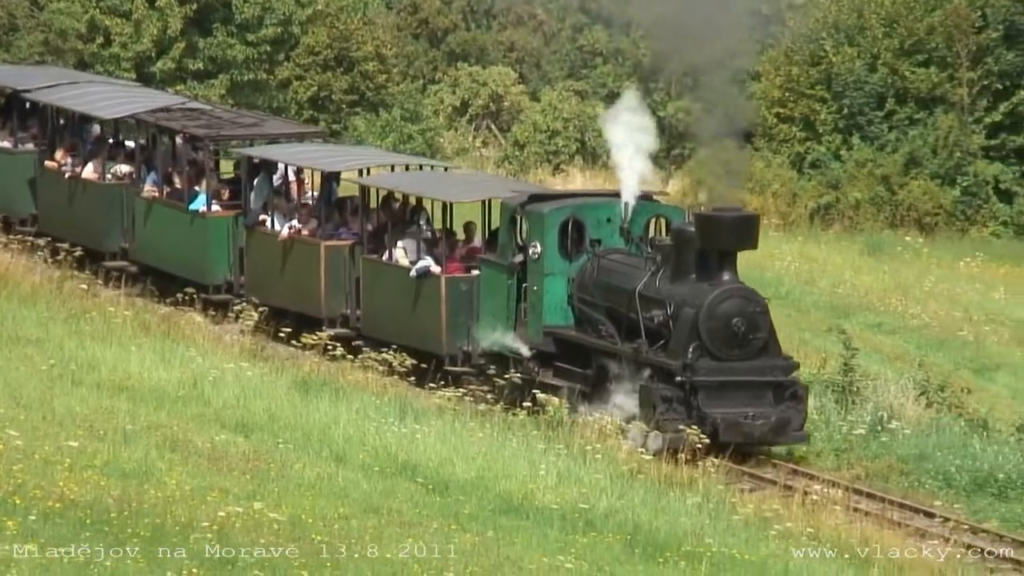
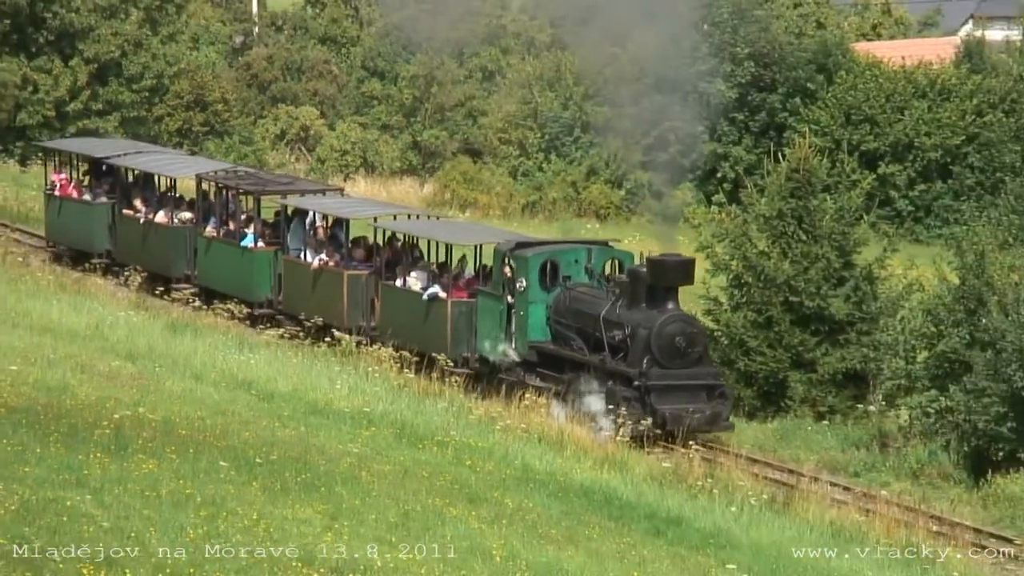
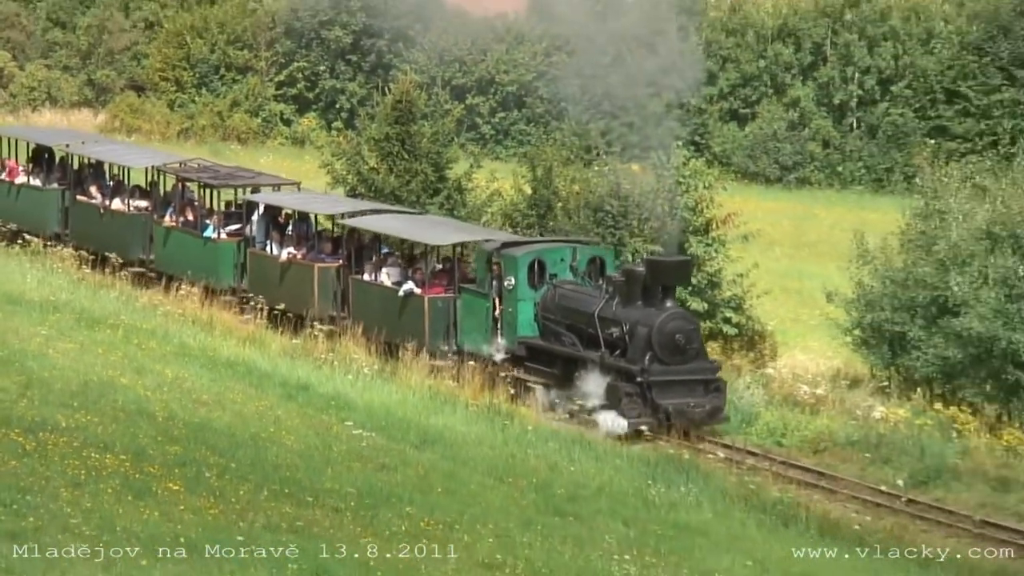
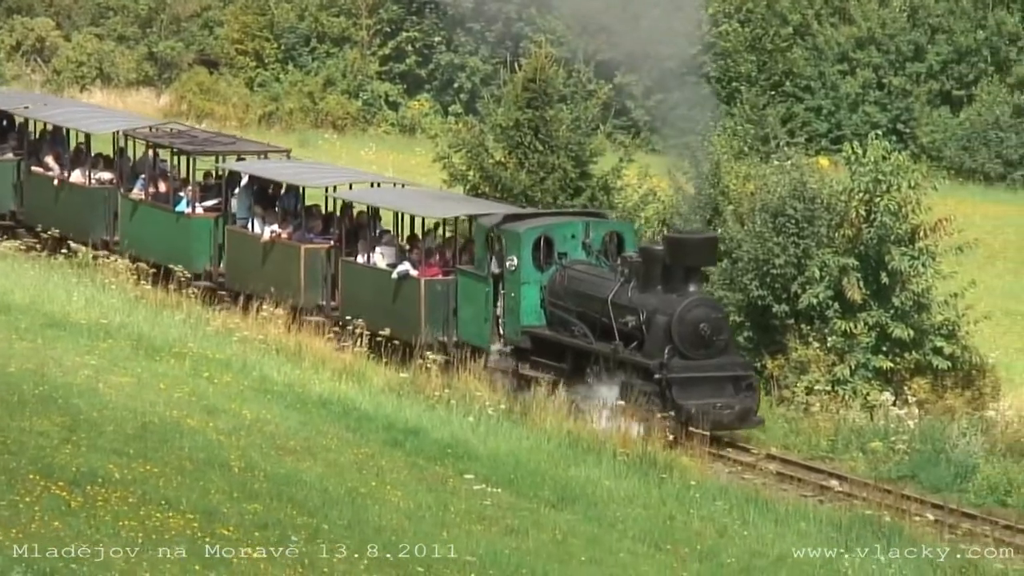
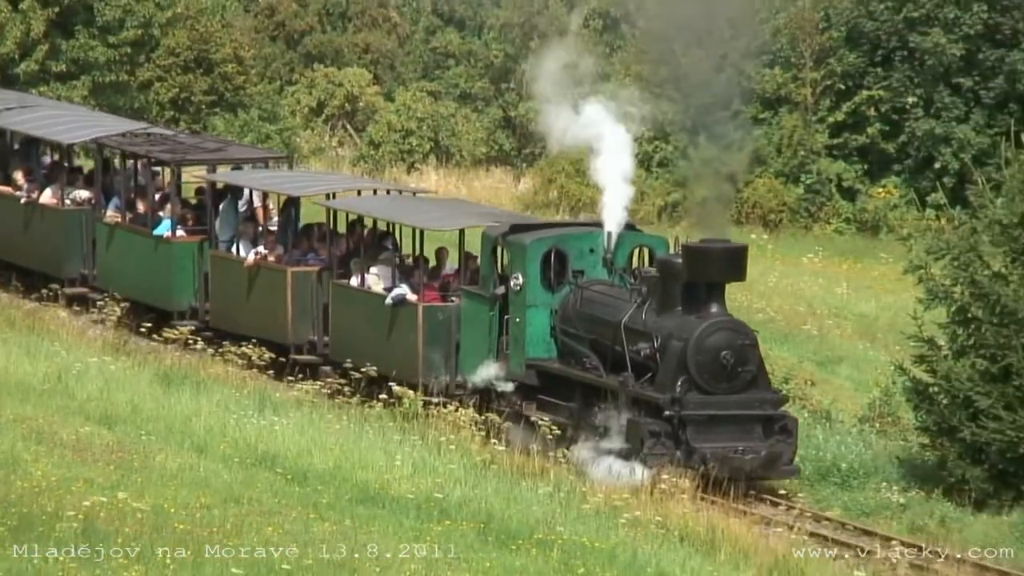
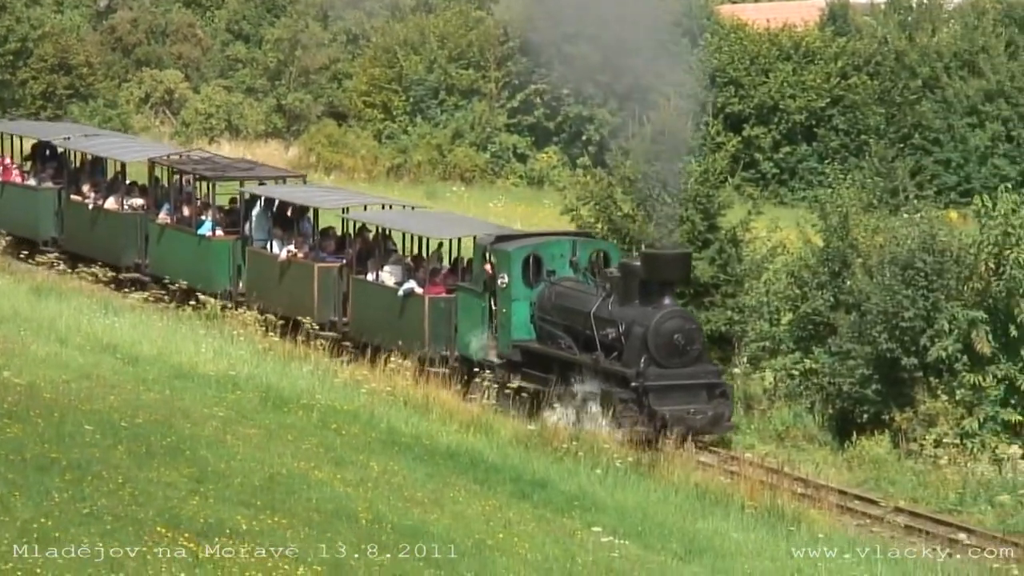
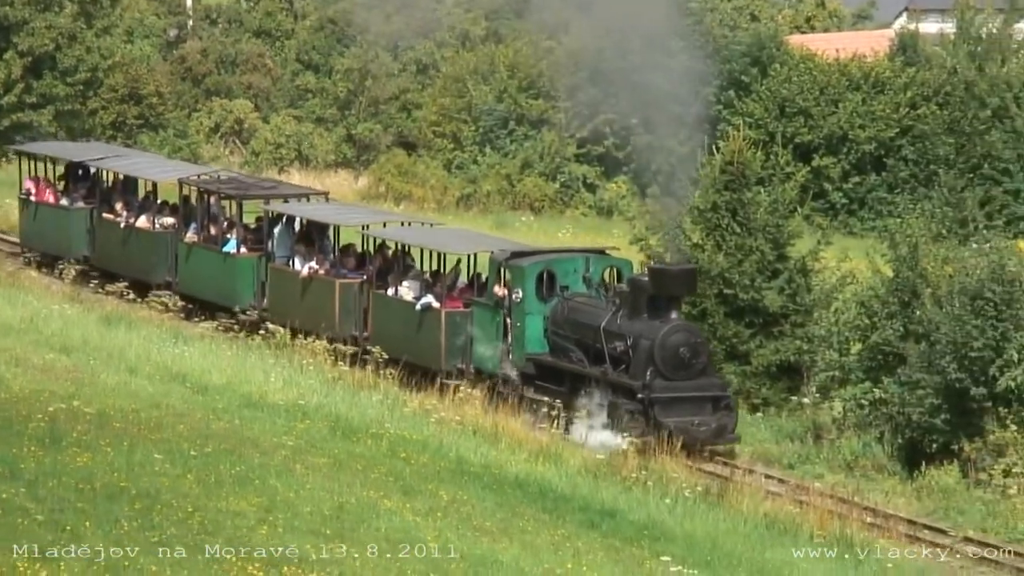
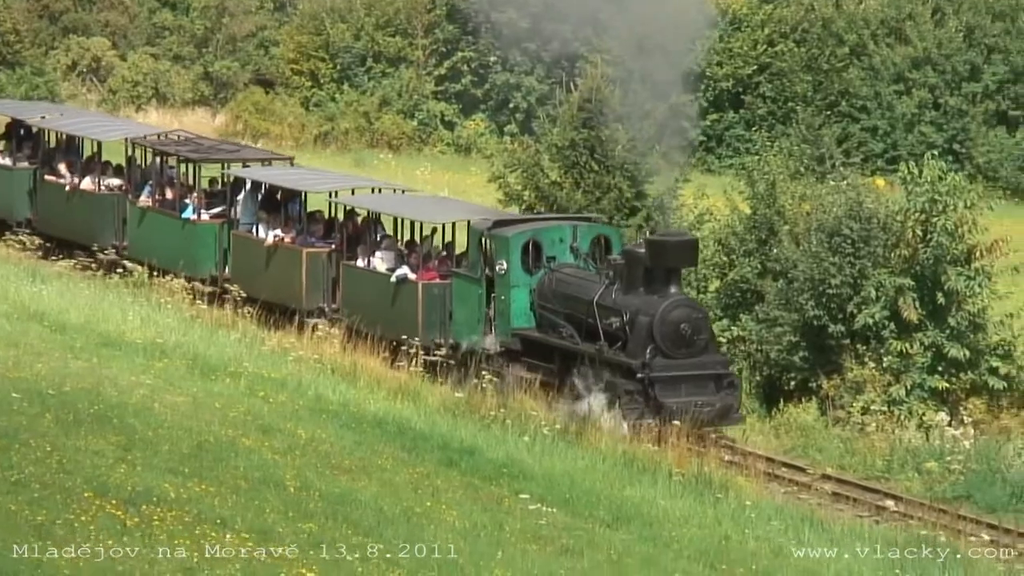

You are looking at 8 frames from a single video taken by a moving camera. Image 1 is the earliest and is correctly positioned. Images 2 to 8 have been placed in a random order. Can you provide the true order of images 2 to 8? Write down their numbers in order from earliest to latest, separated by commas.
5, 2, 7, 6, 8, 4, 3
